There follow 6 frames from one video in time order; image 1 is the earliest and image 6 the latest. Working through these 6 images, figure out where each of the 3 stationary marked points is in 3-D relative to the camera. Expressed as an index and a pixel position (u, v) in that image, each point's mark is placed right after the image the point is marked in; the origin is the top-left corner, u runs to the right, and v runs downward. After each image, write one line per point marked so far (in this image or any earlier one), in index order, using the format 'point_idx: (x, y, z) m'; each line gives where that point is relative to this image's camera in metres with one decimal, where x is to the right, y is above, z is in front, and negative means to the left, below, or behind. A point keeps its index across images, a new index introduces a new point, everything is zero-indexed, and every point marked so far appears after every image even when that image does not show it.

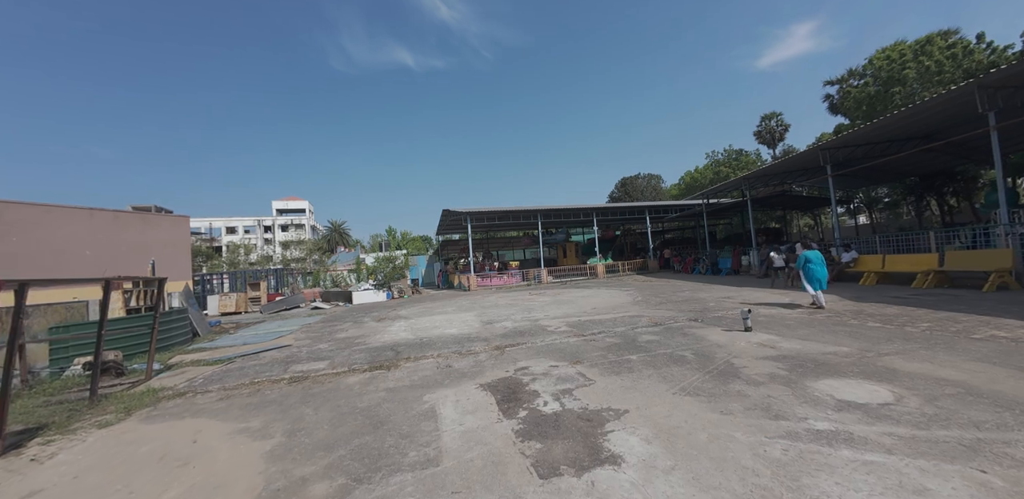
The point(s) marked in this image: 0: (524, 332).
0: (+0.3, -1.8, +7.5) m
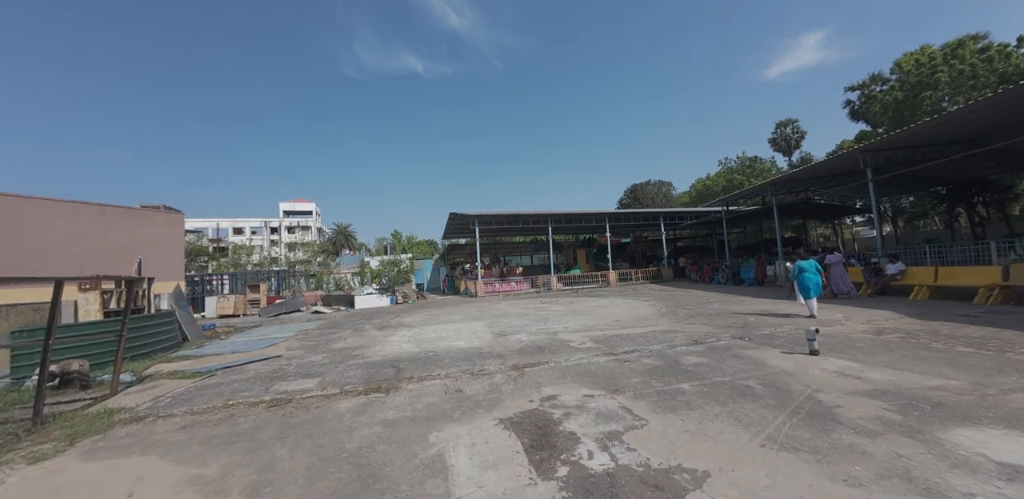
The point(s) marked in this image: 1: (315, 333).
0: (+0.6, -1.9, +6.5) m
1: (-6.3, -2.7, +11.0) m
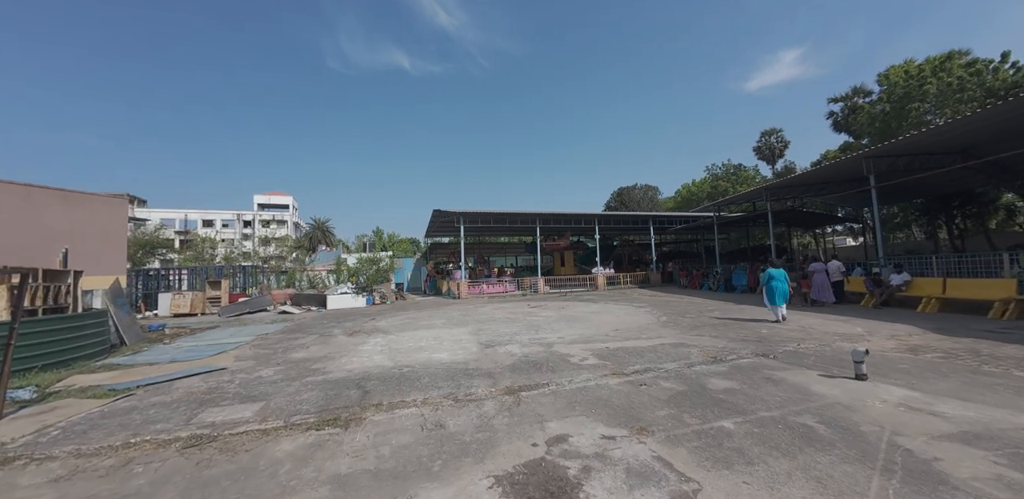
0: (+0.5, -1.9, +5.6) m
1: (-6.7, -2.5, +9.7) m
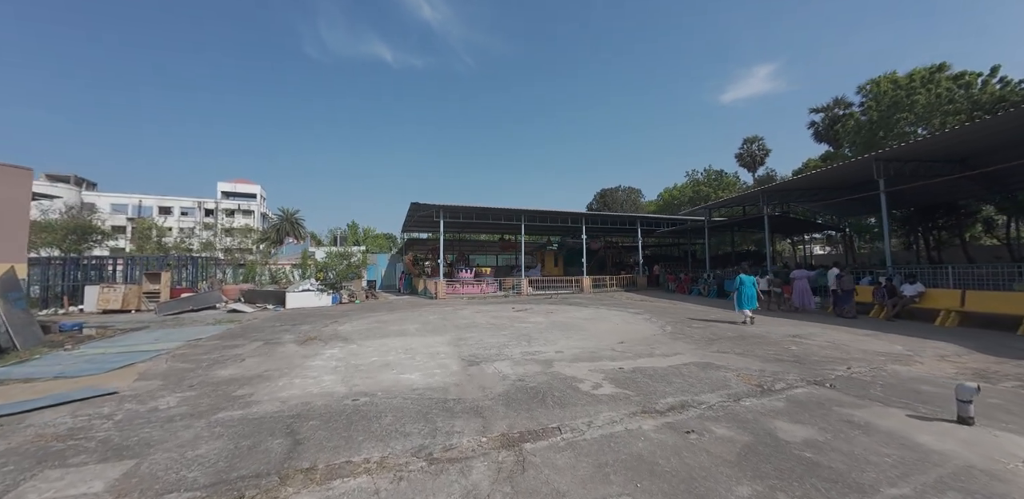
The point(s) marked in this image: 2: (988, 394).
0: (+0.4, -1.8, +4.3) m
1: (-7.0, -2.2, +7.9) m
2: (+6.0, -1.8, +4.3) m
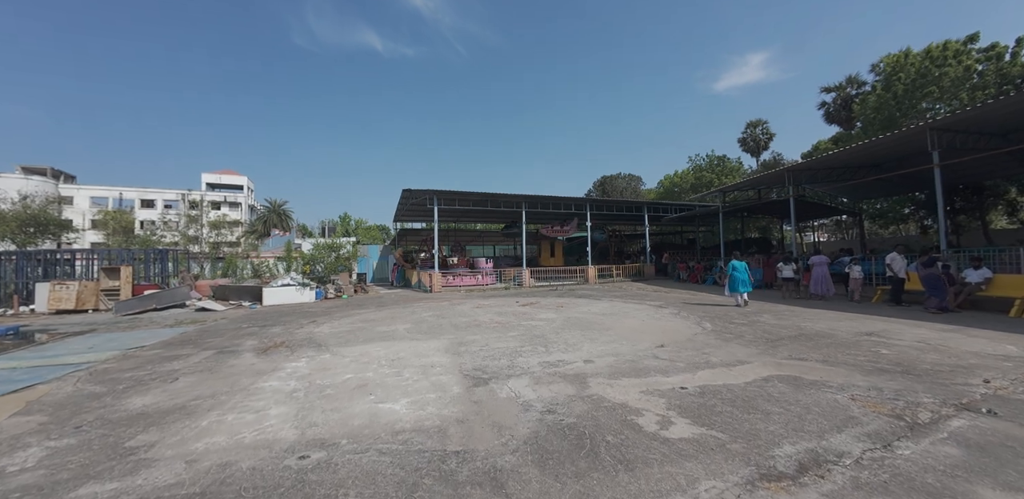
0: (+0.6, -1.6, +2.8) m
1: (-6.8, -2.0, +6.4) m
2: (+6.2, -1.5, +3.0) m
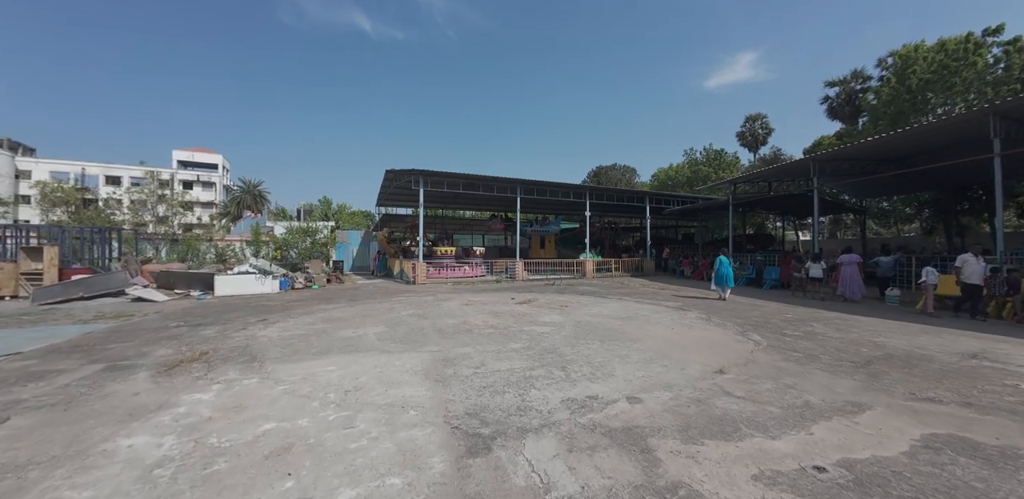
0: (+0.8, -1.5, +1.3) m
1: (-6.7, -1.6, +4.6) m
2: (+6.4, -1.5, +1.6) m
